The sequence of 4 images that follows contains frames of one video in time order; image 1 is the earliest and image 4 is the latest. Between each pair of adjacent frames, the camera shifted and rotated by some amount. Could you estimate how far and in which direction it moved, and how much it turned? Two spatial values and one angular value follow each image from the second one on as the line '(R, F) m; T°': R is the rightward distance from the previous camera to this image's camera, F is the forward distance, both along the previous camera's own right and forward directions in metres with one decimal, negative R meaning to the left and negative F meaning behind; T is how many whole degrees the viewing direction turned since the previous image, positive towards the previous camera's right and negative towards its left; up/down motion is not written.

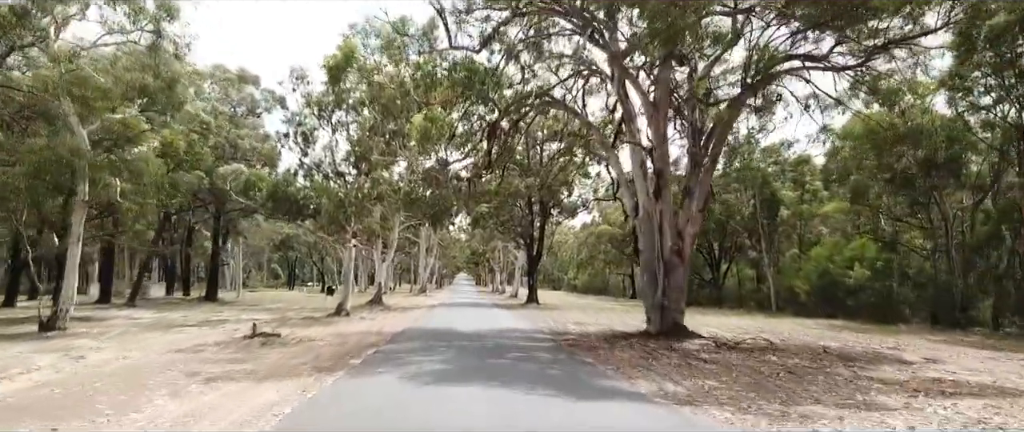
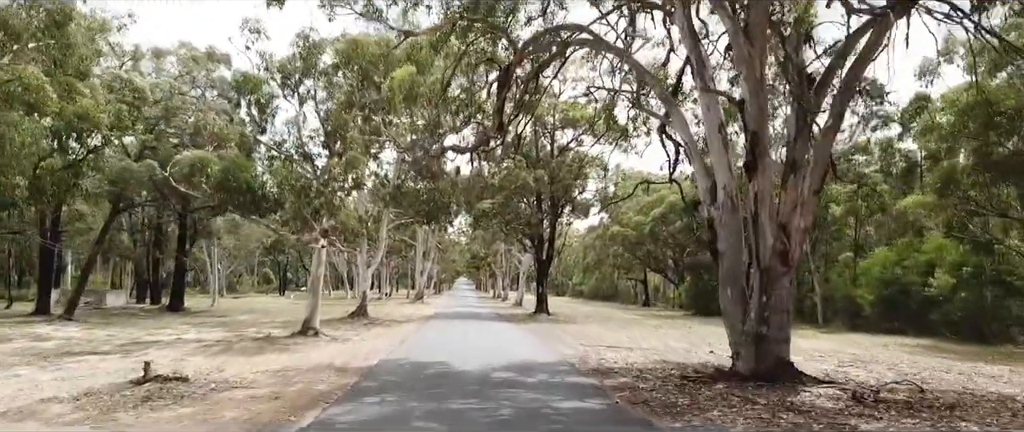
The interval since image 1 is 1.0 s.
(-0.3, +4.9) m; 0°
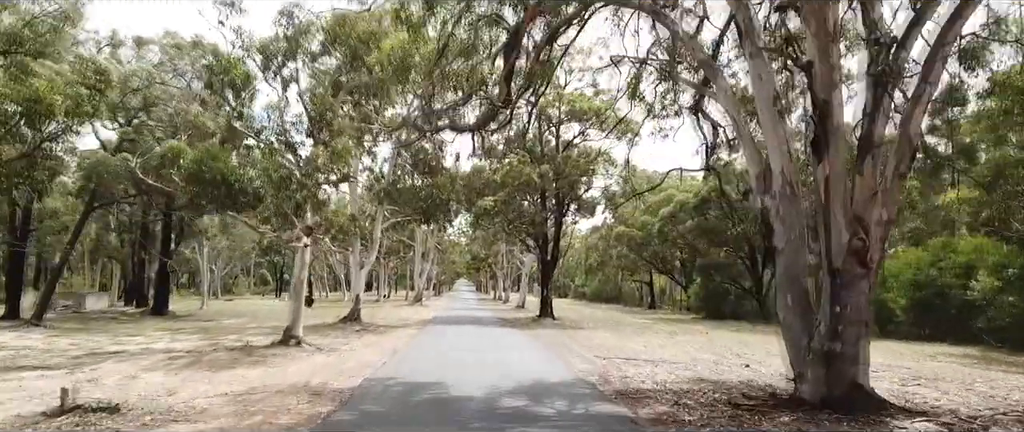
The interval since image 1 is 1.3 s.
(-0.1, +1.9) m; 0°
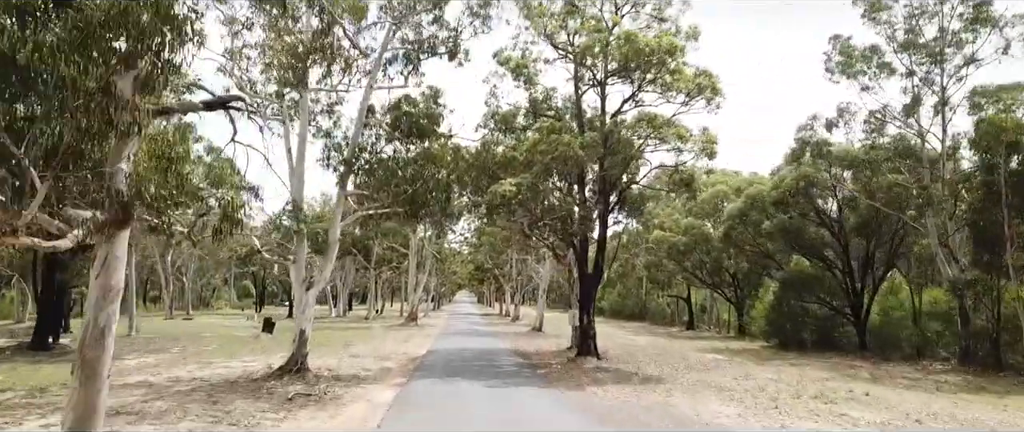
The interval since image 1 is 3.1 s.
(-0.8, +9.7) m; 0°
